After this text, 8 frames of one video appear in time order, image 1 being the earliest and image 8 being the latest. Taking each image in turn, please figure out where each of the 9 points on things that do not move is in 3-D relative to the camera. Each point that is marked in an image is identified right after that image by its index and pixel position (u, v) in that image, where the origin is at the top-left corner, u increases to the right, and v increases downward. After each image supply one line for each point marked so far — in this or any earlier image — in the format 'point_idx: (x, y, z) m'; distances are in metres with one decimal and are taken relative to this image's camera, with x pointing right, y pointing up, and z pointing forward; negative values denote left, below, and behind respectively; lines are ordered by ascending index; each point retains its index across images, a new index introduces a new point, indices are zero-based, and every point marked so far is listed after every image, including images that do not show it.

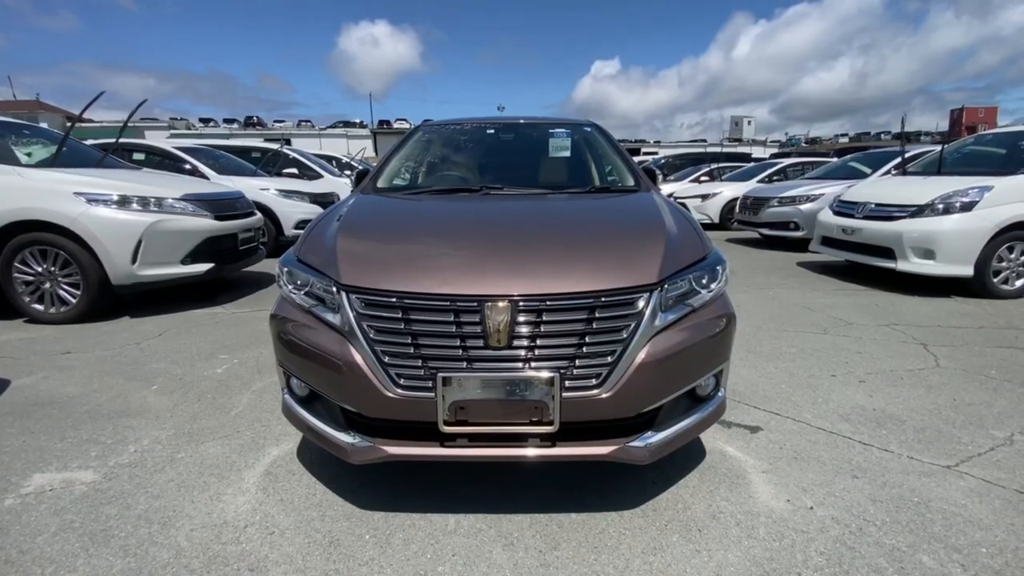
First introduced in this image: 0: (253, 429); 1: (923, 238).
0: (-1.5, -0.8, +2.7) m
1: (+5.0, +0.6, +5.8) m
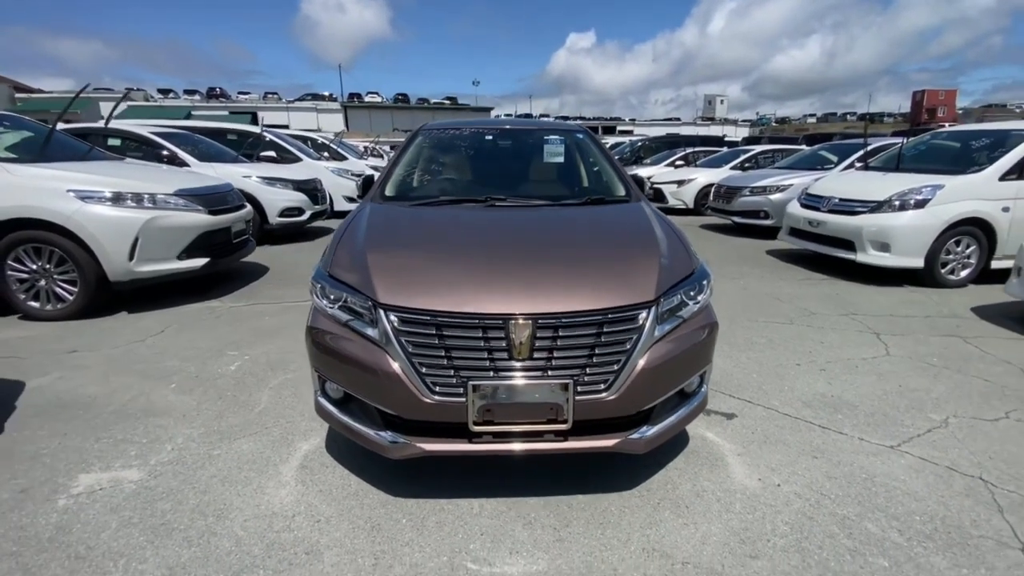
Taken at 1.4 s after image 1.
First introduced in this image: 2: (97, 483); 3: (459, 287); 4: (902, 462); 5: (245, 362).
0: (-1.4, -0.9, +2.9) m
1: (+4.9, +0.7, +6.3) m
2: (-2.1, -1.0, +2.4) m
3: (-0.2, 0.0, +2.1) m
4: (+2.2, -1.0, +2.7) m
5: (-2.1, -0.6, +3.8) m
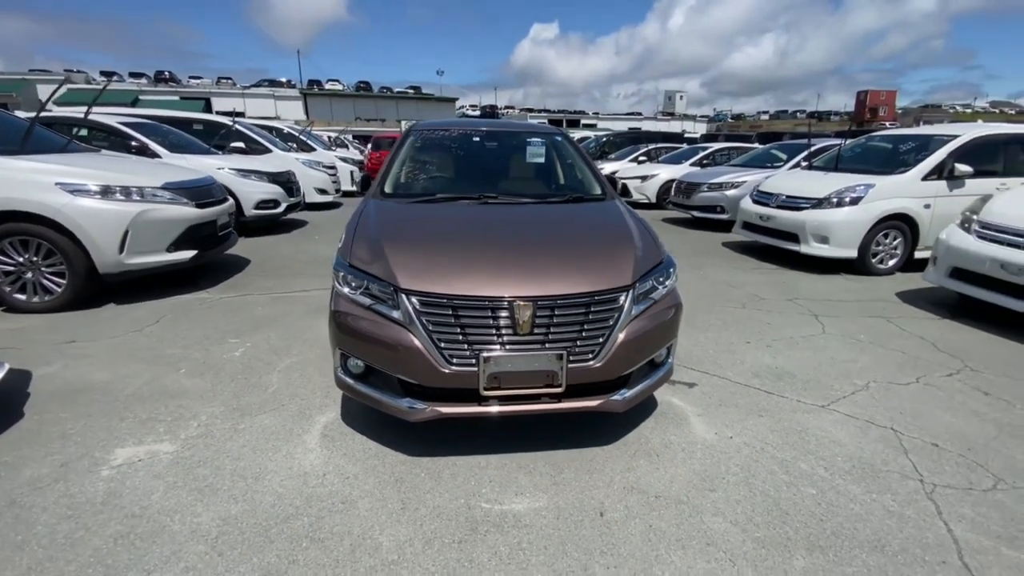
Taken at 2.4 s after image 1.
0: (-1.5, -0.8, +3.2) m
1: (+4.6, +0.9, +7.0) m
2: (-2.1, -0.9, +2.6) m
3: (-0.2, +0.1, +2.5) m
4: (+2.2, -0.9, +3.3) m
5: (-2.2, -0.5, +4.0) m
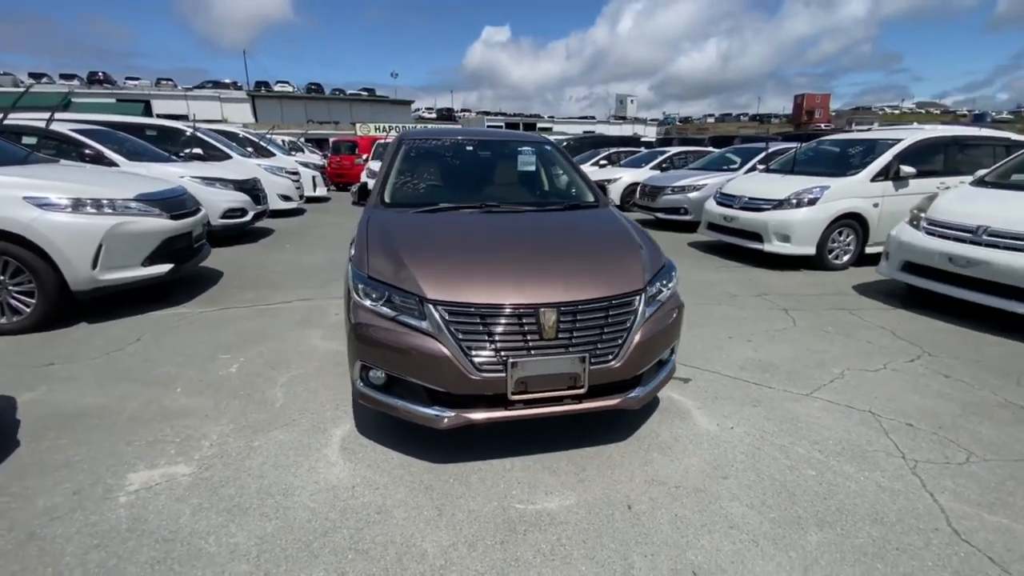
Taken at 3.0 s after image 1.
0: (-1.4, -0.9, +3.2) m
1: (+4.3, +1.0, +7.5) m
2: (-2.0, -1.0, +2.5) m
3: (-0.1, 0.0, +2.5) m
4: (+2.3, -0.9, +3.5) m
5: (-2.2, -0.6, +3.9) m
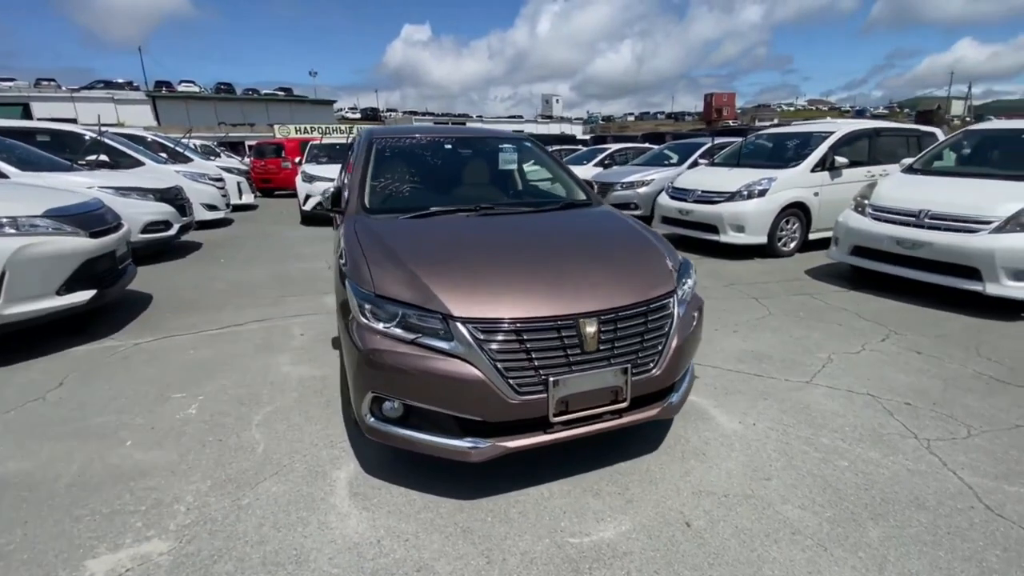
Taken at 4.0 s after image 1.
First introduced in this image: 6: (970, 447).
0: (-1.2, -1.0, +2.7) m
1: (+3.7, +1.2, +7.7) m
2: (-1.7, -1.2, +2.0) m
3: (+0.1, 0.0, +2.3) m
4: (+2.3, -0.8, +3.6) m
5: (-2.2, -0.8, +3.4) m
6: (+2.8, -1.0, +2.9) m
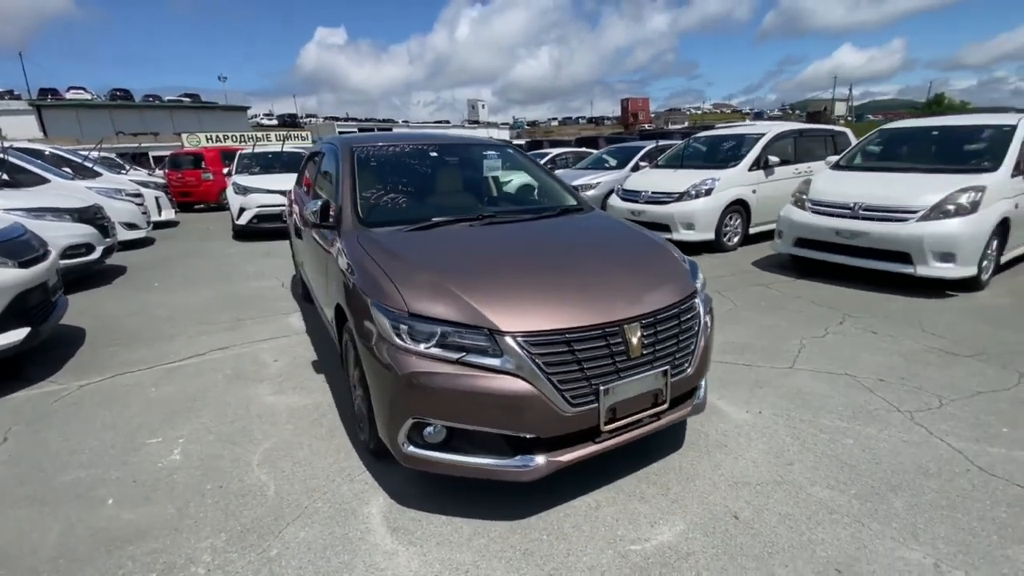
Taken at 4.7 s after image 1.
0: (-1.0, -1.1, +2.5) m
1: (+3.0, +1.3, +8.1) m
2: (-1.4, -1.4, +1.8) m
3: (+0.3, -0.1, +2.2) m
4: (+2.4, -0.7, +3.8) m
5: (-2.1, -1.0, +3.0) m
6: (+2.9, -0.9, +3.2) m
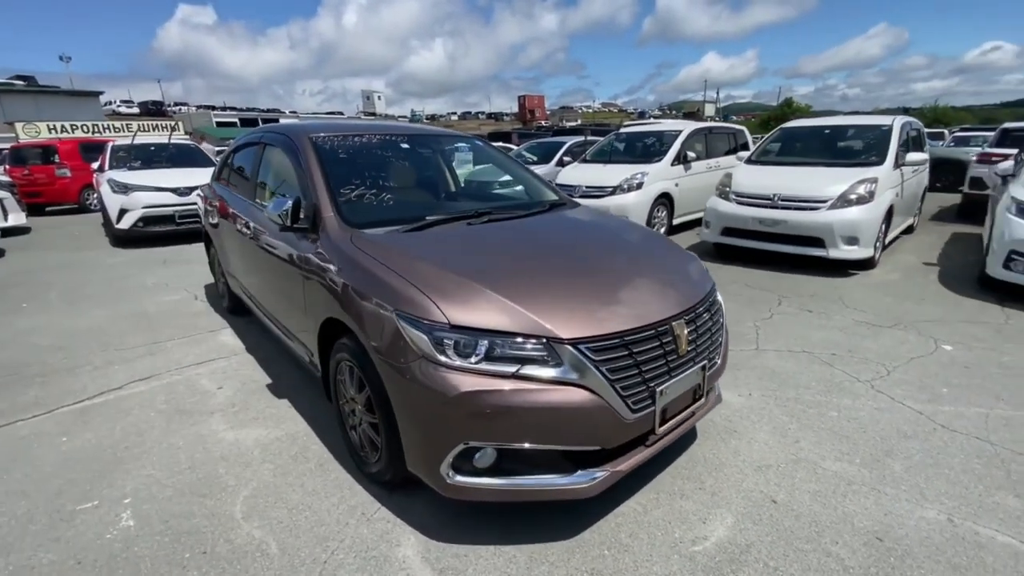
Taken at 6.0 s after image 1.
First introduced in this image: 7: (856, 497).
0: (-0.8, -1.2, +2.2) m
1: (+1.9, +1.4, +8.4) m
2: (-1.0, -1.4, +1.4) m
3: (+0.5, -0.1, +2.1) m
4: (+2.3, -0.6, +4.1) m
5: (-1.9, -1.1, +2.4) m
6: (+2.9, -0.7, +3.6) m
7: (+1.8, -1.1, +2.4) m
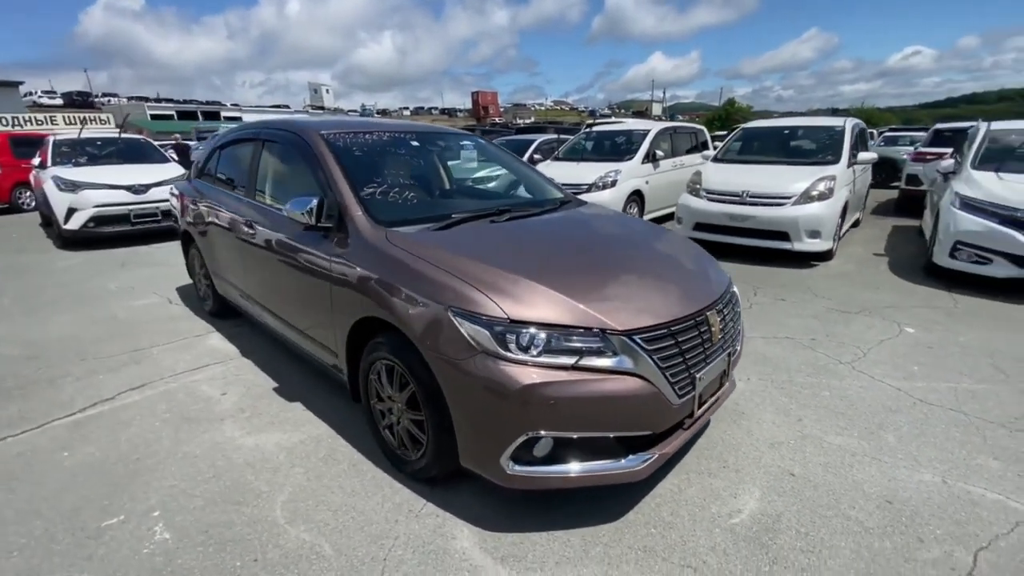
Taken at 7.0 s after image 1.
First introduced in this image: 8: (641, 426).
0: (-0.5, -1.2, +2.2) m
1: (+1.5, +1.5, +8.7) m
2: (-0.7, -1.4, +1.4) m
3: (+0.7, 0.0, +2.2) m
4: (+2.3, -0.5, +4.4) m
5: (-1.7, -1.1, +2.4) m
6: (+3.0, -0.6, +4.0) m
7: (+2.0, -1.0, +2.7) m
8: (+0.5, -0.6, +2.1) m
